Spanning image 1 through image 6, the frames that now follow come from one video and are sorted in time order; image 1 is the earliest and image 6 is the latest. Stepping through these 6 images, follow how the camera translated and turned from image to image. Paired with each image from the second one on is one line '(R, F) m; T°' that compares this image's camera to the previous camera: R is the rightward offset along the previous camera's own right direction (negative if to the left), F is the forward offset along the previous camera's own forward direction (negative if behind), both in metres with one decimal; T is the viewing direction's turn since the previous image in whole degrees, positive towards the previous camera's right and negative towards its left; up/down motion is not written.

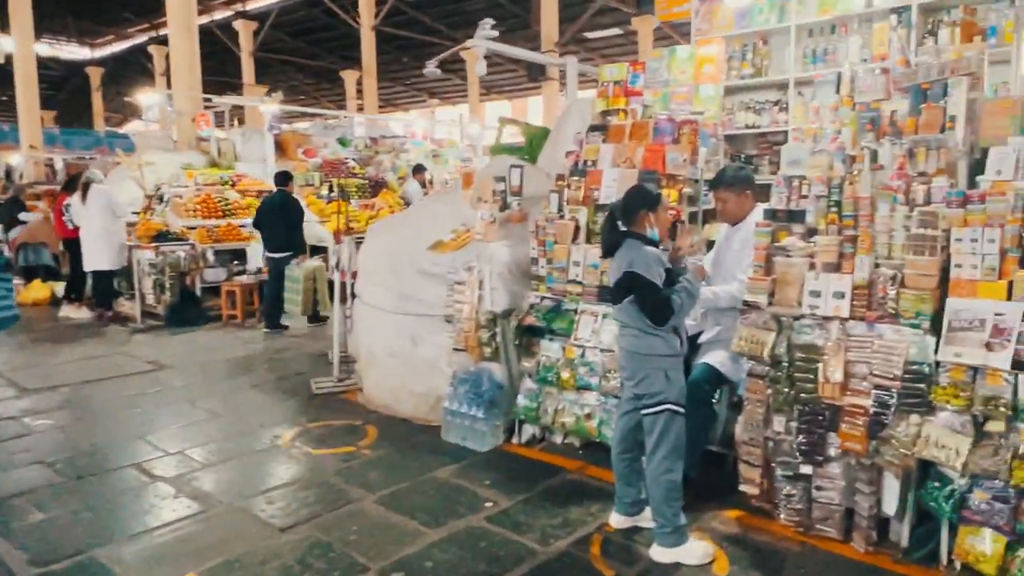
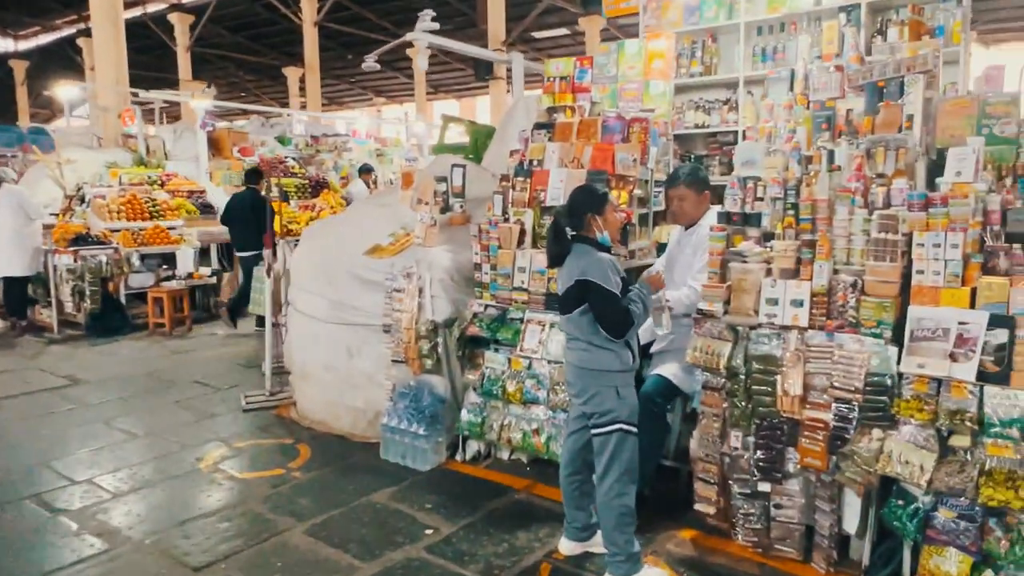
(0.0, +0.2) m; +4°
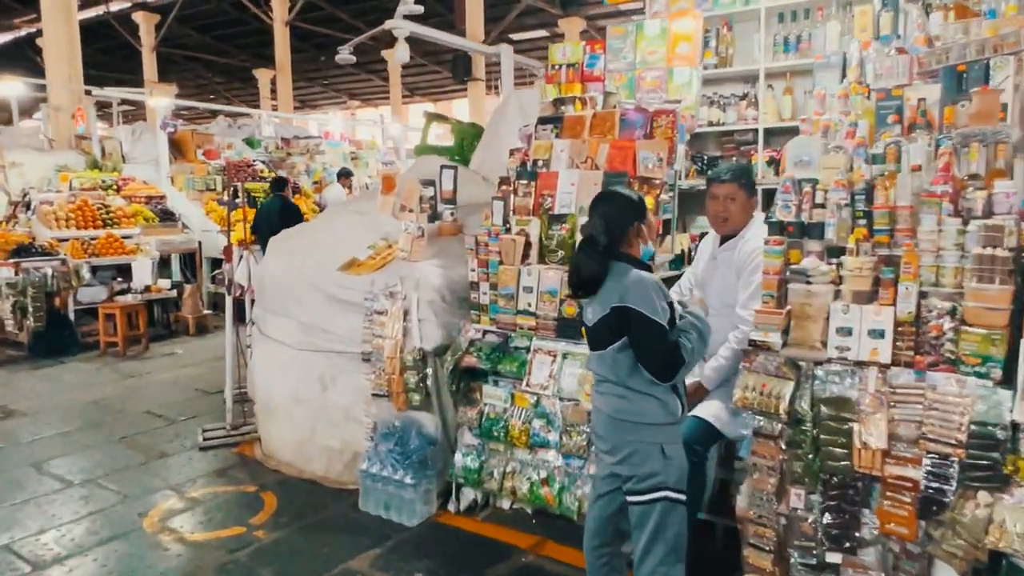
(-0.1, +0.5) m; +2°
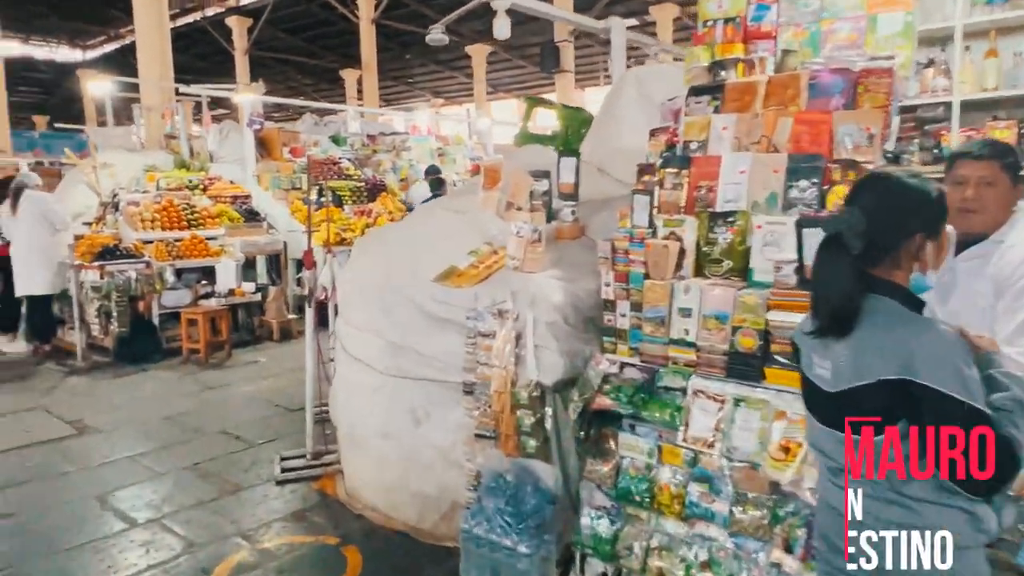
(-0.2, +0.7) m; -6°
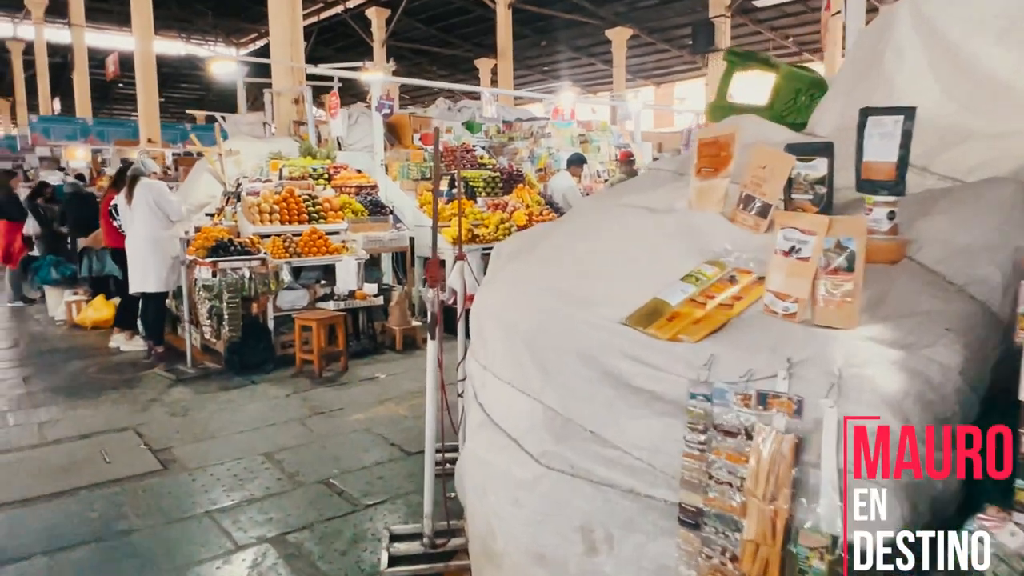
(-0.3, +1.1) m; -10°
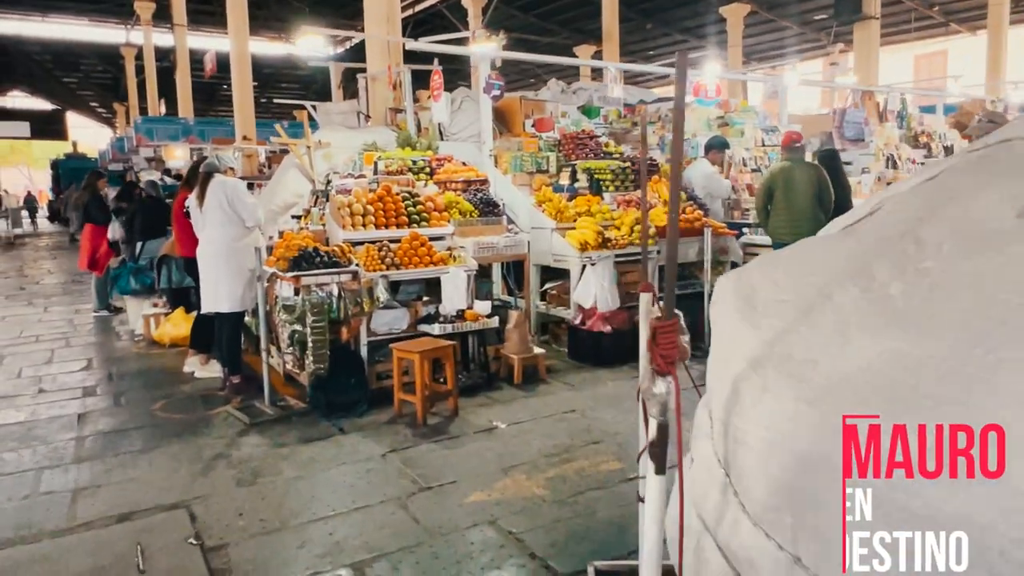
(-0.4, +1.3) m; -7°
